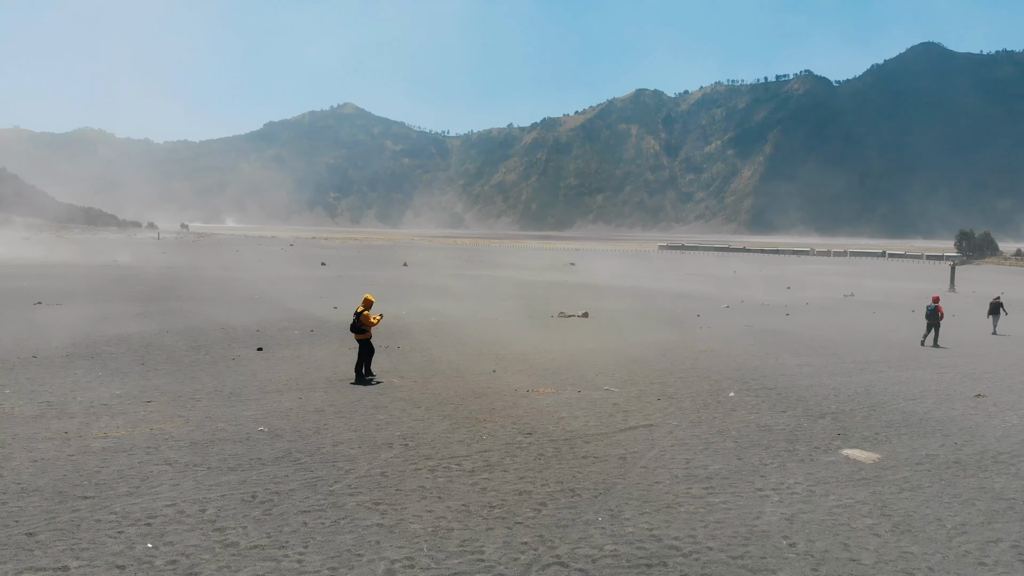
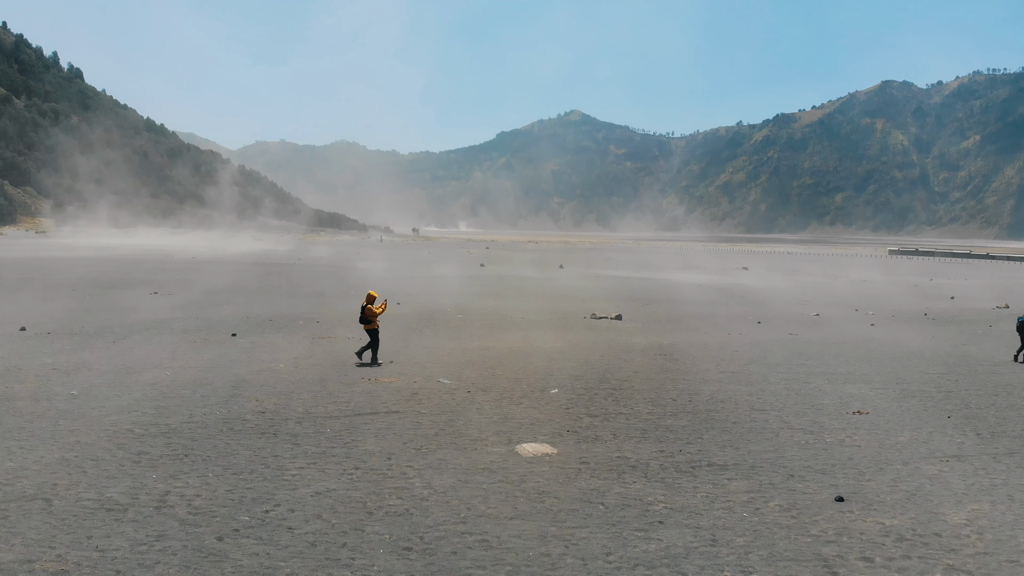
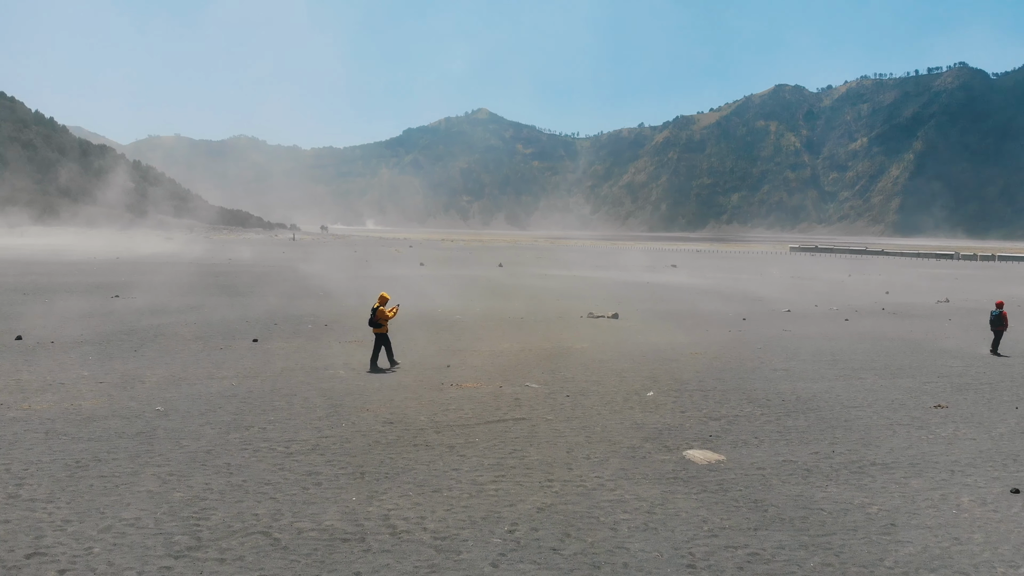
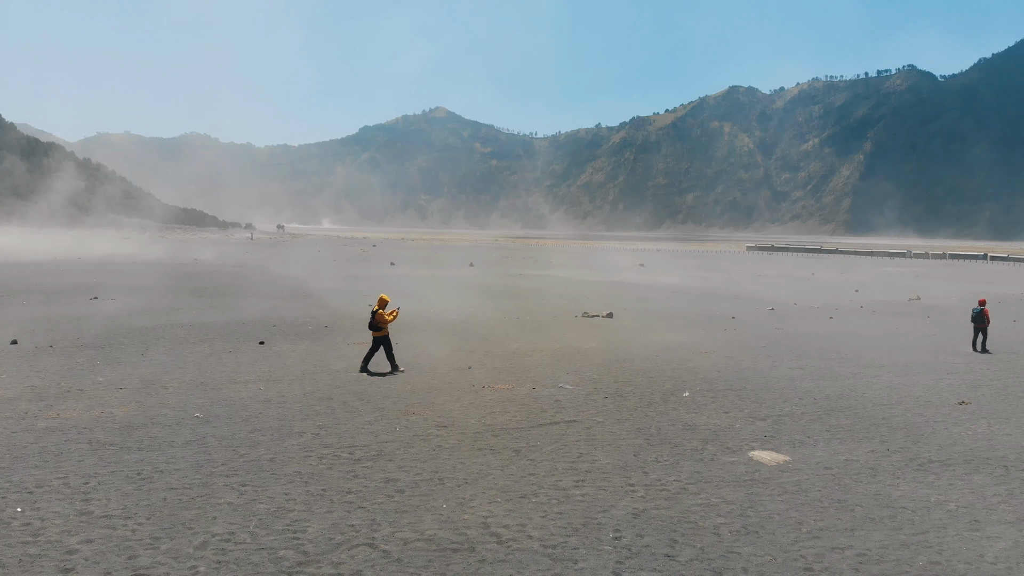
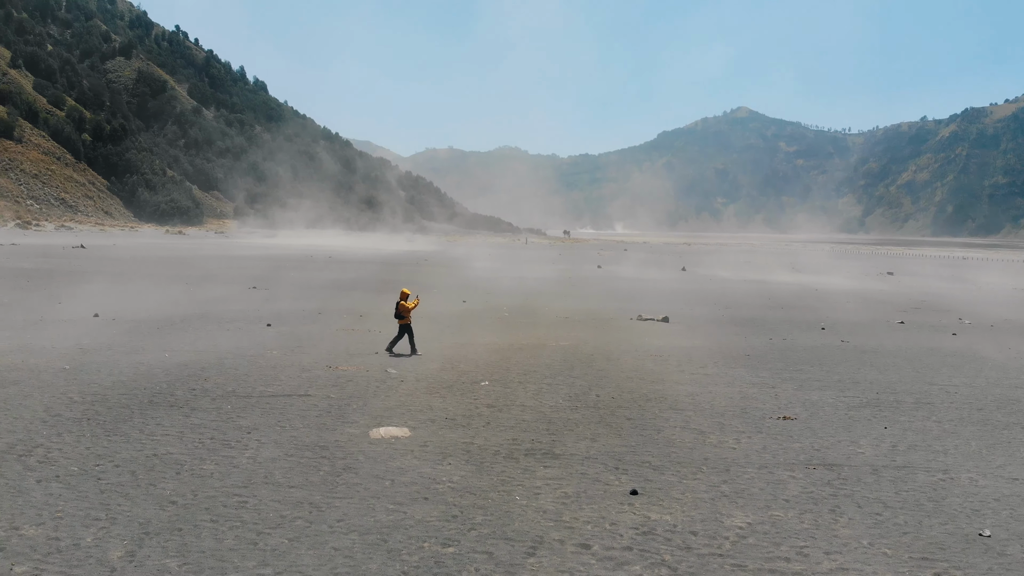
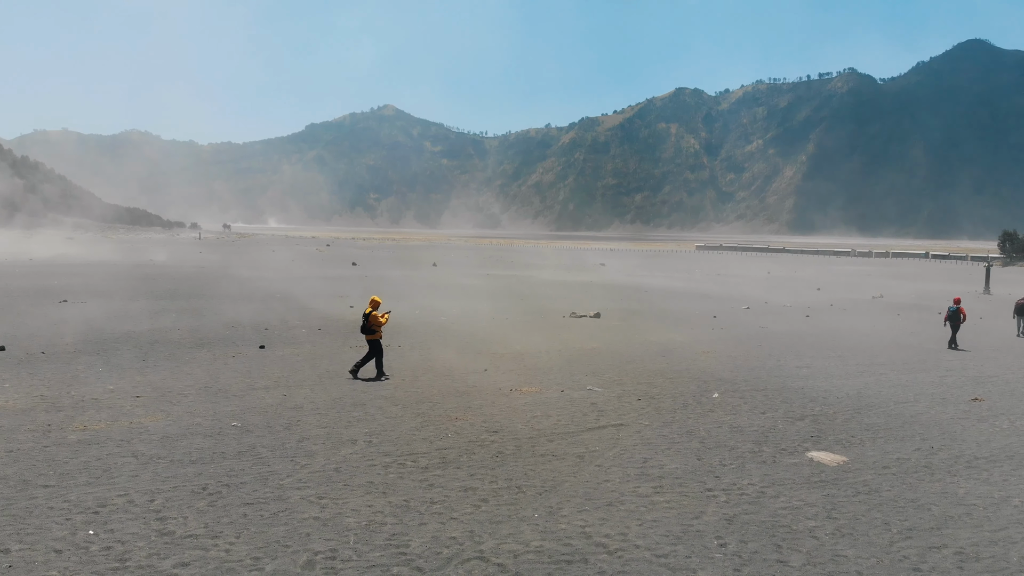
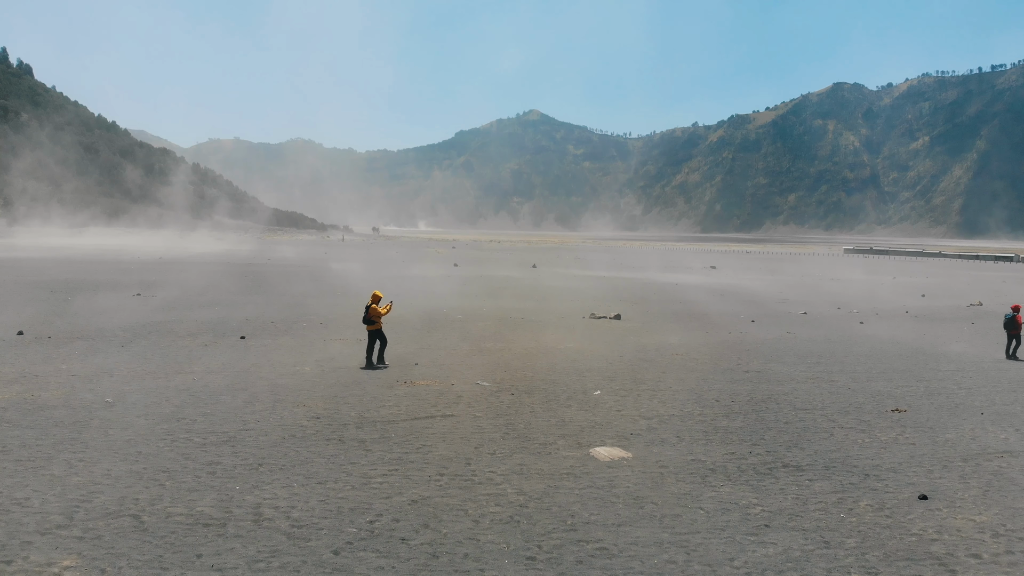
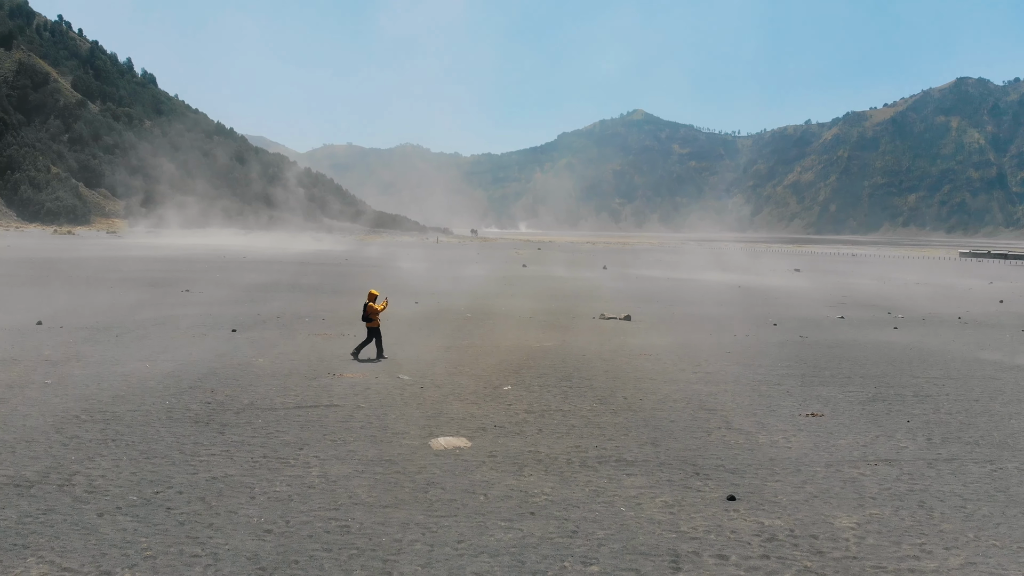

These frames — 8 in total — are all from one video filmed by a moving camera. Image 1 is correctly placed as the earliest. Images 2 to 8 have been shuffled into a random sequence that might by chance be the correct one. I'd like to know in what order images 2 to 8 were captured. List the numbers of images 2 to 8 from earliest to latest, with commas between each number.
6, 4, 3, 7, 2, 8, 5
